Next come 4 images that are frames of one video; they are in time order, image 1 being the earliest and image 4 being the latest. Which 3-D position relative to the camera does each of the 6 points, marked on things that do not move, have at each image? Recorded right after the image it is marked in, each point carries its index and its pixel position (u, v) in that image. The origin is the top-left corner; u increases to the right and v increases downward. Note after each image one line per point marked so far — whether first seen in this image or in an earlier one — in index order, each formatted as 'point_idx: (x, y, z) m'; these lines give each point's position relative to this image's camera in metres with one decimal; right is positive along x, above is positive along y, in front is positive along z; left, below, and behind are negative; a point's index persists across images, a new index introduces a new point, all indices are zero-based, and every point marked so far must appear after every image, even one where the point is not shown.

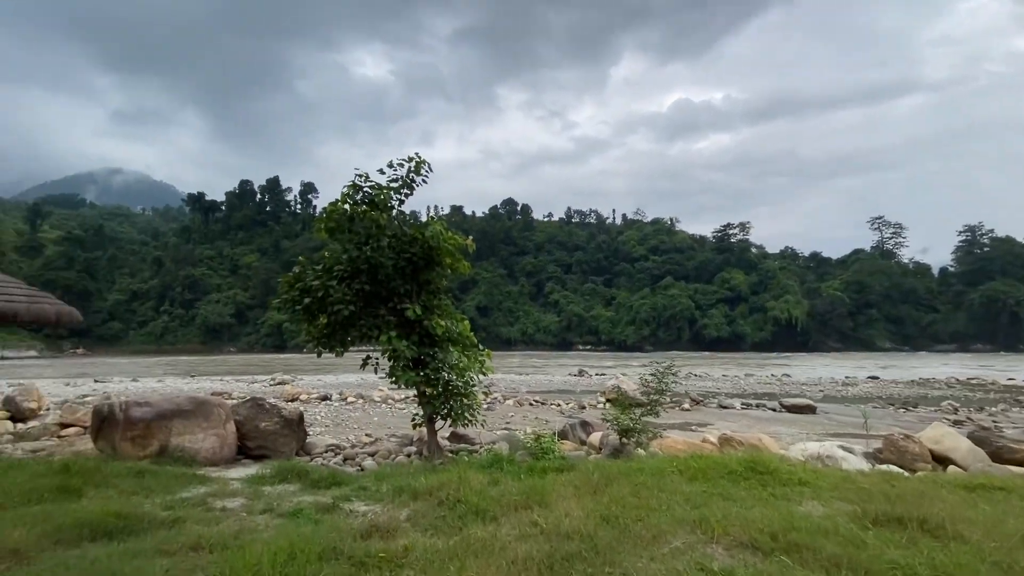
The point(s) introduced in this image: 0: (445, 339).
0: (-0.9, -0.7, +6.5) m
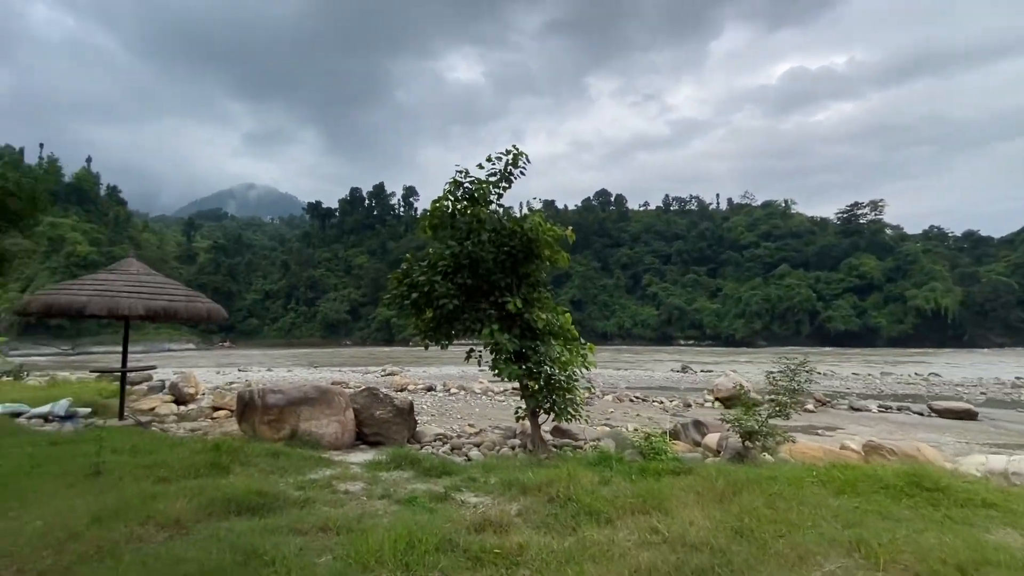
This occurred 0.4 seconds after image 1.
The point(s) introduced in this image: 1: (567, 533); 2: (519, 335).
0: (+0.5, -0.6, +6.4) m
1: (+0.4, -1.7, +3.2) m
2: (+0.1, -0.6, +6.3) m
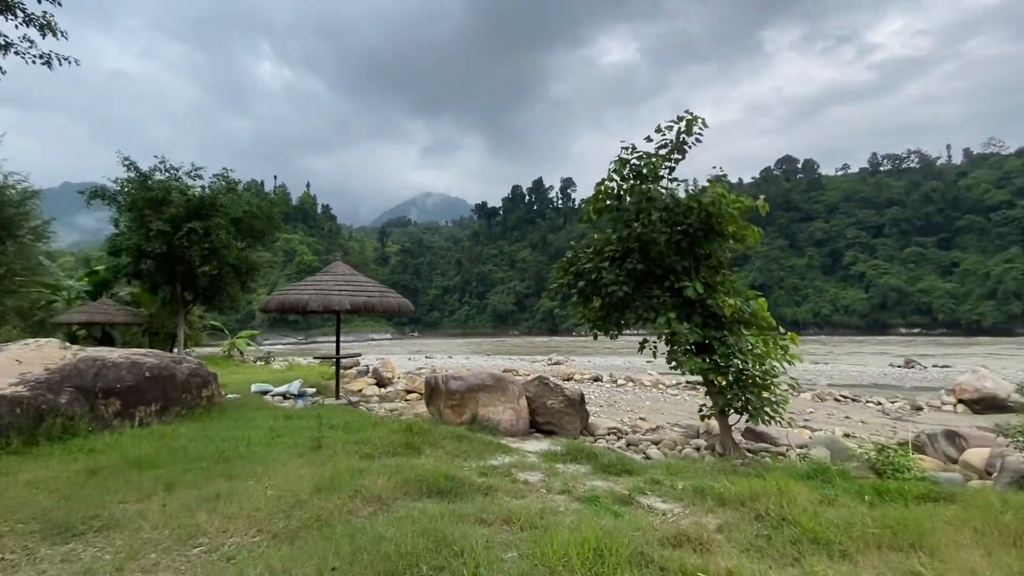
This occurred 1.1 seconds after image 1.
0: (+2.6, -0.4, +5.6) m
1: (+1.5, -1.5, +2.6) m
2: (+2.2, -0.4, +5.7) m
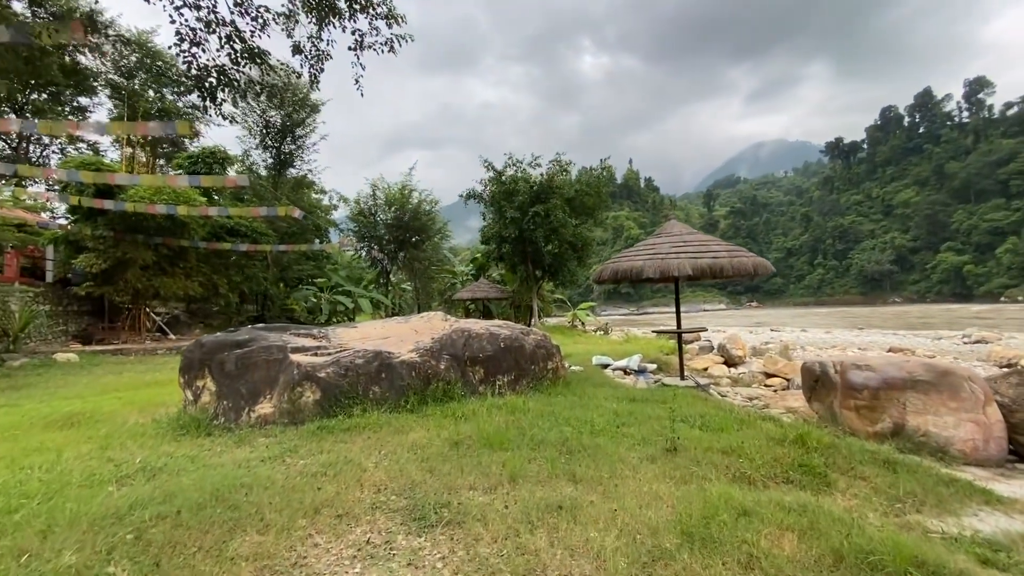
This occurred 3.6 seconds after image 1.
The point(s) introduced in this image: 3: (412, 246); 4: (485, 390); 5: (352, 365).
0: (+5.2, +0.2, +1.6) m
1: (+2.7, -1.2, -0.1) m
2: (+5.0, +0.1, +1.9) m
3: (-4.1, +1.7, +19.7) m
4: (-0.3, -1.2, +5.7) m
5: (-1.8, -0.8, +5.2) m
